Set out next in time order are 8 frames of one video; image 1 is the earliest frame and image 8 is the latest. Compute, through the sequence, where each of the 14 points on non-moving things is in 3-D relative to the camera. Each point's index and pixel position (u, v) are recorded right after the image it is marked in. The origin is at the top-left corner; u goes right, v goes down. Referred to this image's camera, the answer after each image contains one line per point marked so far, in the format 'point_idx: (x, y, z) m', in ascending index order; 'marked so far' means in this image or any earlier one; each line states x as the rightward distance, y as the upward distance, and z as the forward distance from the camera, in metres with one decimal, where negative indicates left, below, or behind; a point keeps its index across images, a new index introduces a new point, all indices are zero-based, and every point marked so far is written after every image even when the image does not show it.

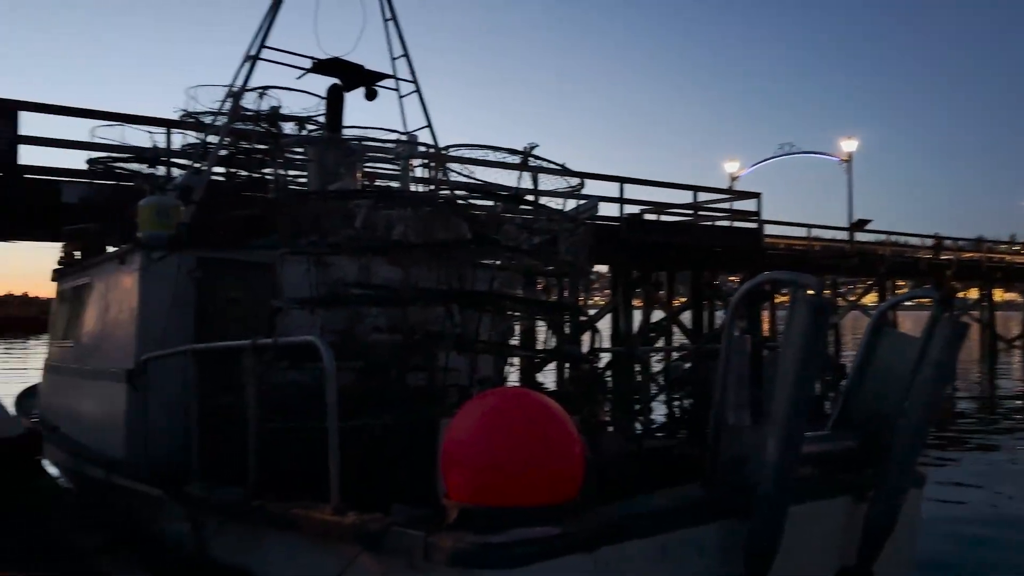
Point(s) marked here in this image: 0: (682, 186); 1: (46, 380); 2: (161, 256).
0: (+3.8, +2.3, +18.3) m
1: (-4.0, -0.8, +7.0) m
2: (-2.2, +0.2, +5.2) m
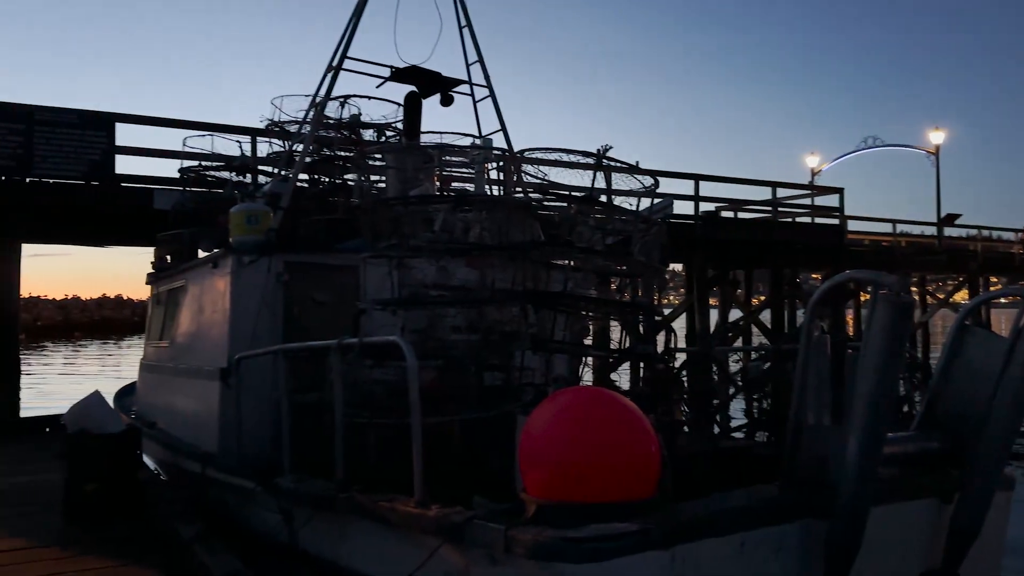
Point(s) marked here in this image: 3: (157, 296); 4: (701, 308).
0: (+5.4, +2.3, +18.0) m
1: (-3.3, -0.8, +7.4) m
2: (-1.7, +0.2, +5.5) m
3: (-3.4, -0.1, +7.9) m
4: (+3.8, -0.4, +16.9) m
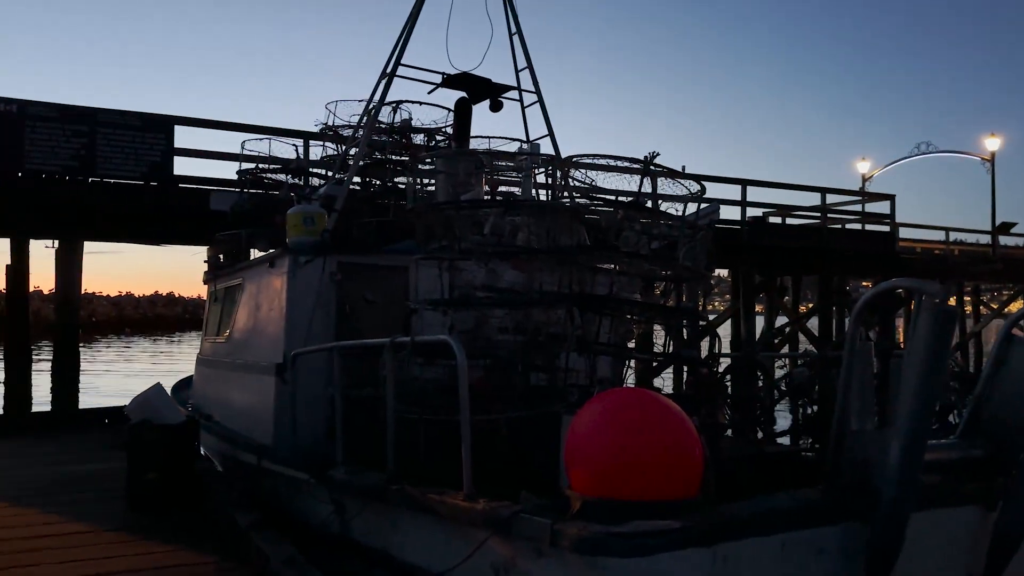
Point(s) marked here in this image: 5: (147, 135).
0: (+6.4, +2.1, +17.8) m
1: (-2.9, -0.8, +7.7) m
2: (-1.4, +0.2, +5.7) m
3: (-2.9, -0.1, +8.2) m
4: (+4.7, -0.5, +16.8) m
5: (-4.9, +2.1, +11.2) m
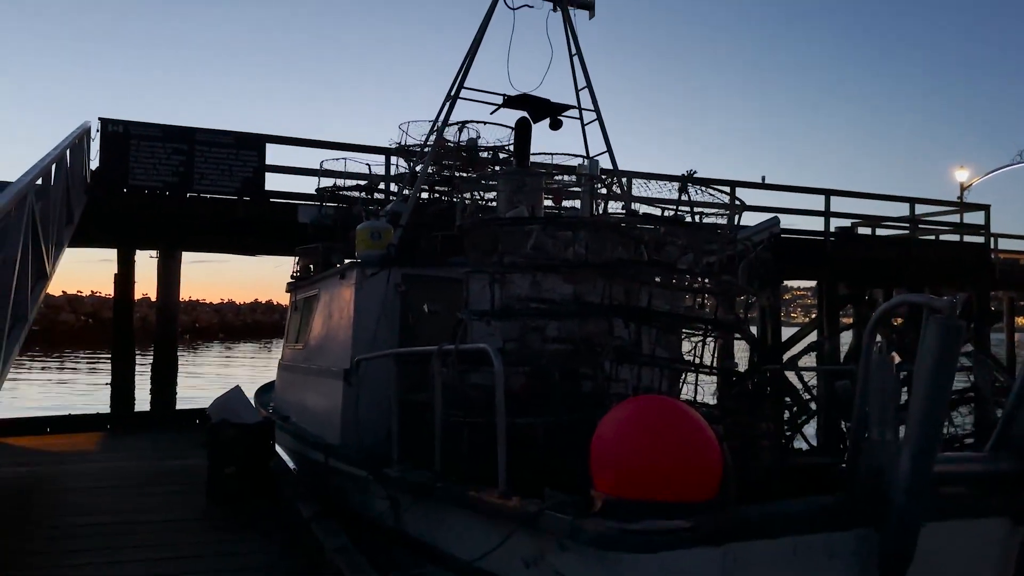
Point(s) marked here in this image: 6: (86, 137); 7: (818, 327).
0: (+8.0, +1.9, +17.3) m
1: (-2.3, -0.9, +8.2) m
2: (-1.0, +0.1, +6.1) m
3: (-2.3, -0.2, +8.7) m
4: (+6.3, -0.8, +16.4) m
5: (-3.9, +1.9, +12.0) m
6: (-5.4, +1.9, +10.6) m
7: (+6.1, -0.8, +16.5) m
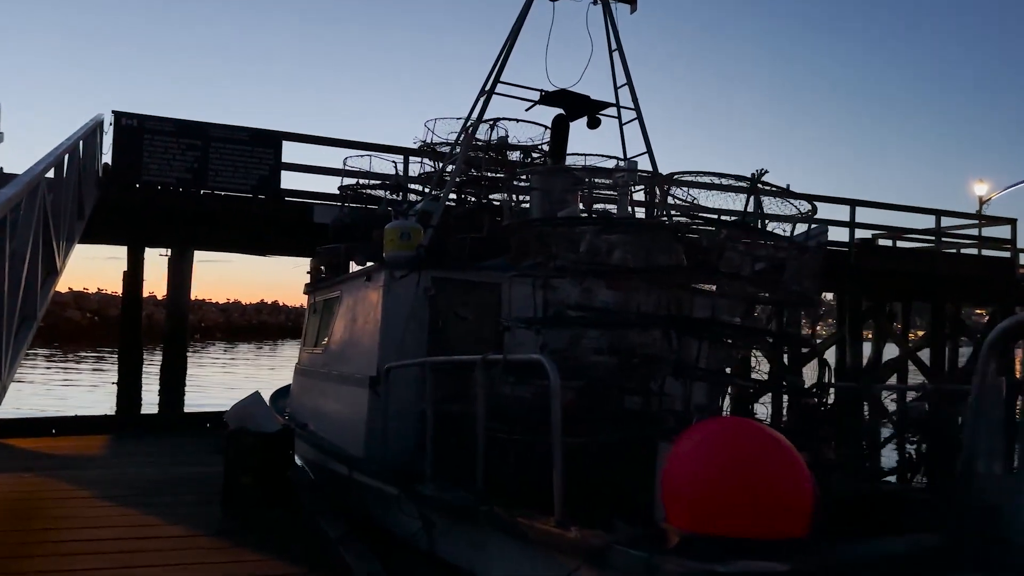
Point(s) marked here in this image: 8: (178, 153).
0: (+8.4, +1.6, +16.9) m
1: (-2.0, -0.9, +7.9) m
2: (-0.8, +0.1, +5.7) m
3: (-2.0, -0.2, +8.4) m
4: (+6.6, -1.0, +16.0) m
5: (-3.6, +1.9, +11.7) m
6: (-5.1, +1.9, +10.3) m
7: (+6.4, -1.0, +16.1) m
8: (-4.6, +1.8, +11.4) m
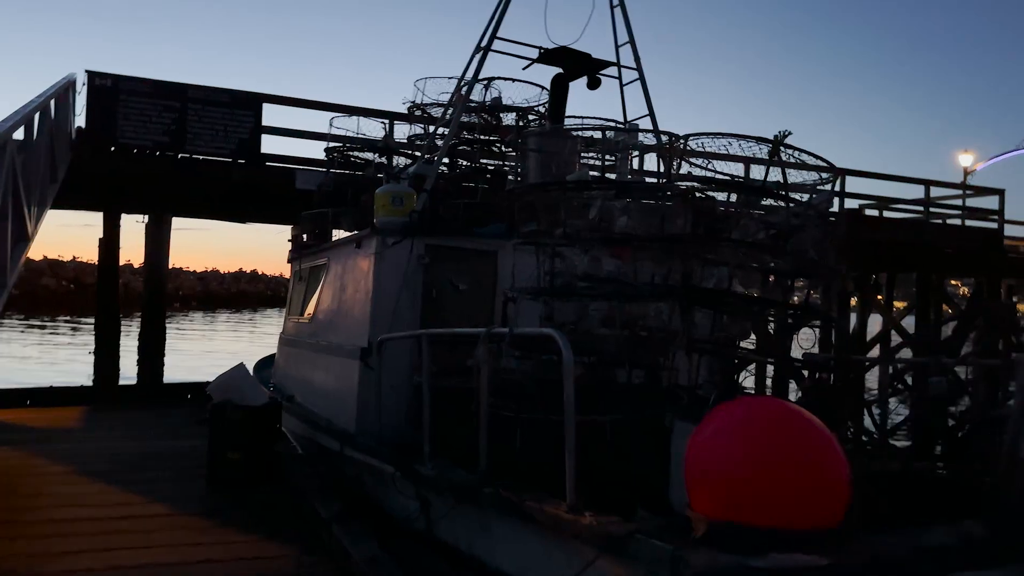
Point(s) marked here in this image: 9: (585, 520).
0: (+8.1, +2.2, +16.8) m
1: (-2.1, -0.6, +7.6) m
2: (-0.8, +0.3, +5.5) m
3: (-2.1, +0.1, +8.1) m
4: (+6.3, -0.4, +16.0) m
5: (-3.7, +2.4, +11.2) m
6: (-5.2, +2.3, +9.8) m
7: (+6.1, -0.5, +16.0) m
8: (-4.7, +2.3, +10.9) m
9: (+0.3, -0.8, +3.0) m
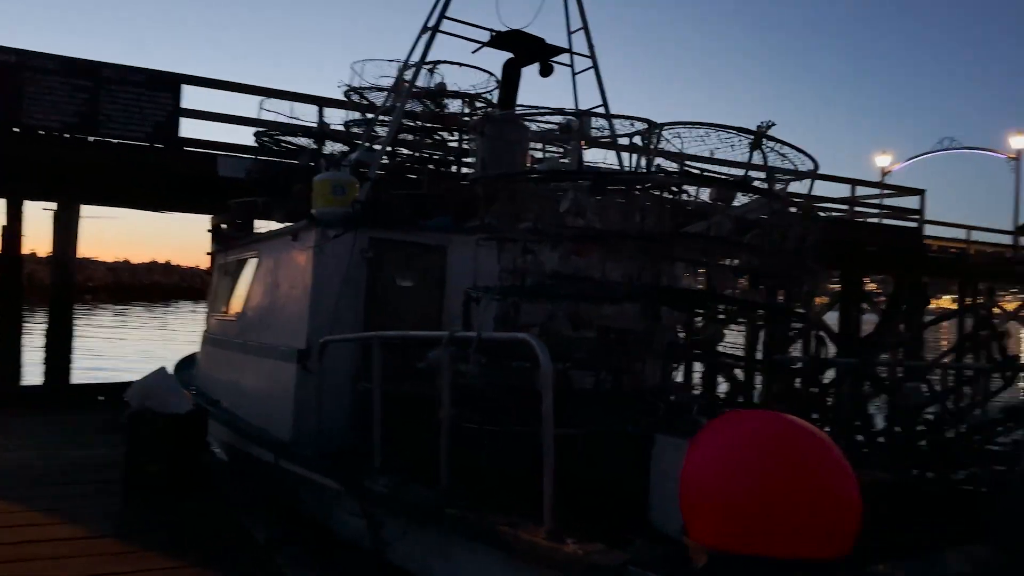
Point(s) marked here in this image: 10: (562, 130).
0: (+6.7, +2.2, +17.1) m
1: (-2.6, -0.5, +7.1) m
2: (-1.1, +0.3, +5.0) m
3: (-2.6, +0.2, +7.5) m
4: (+5.0, -0.4, +16.1) m
5: (-4.5, +2.5, +10.5) m
6: (-5.9, +2.4, +9.0) m
7: (+4.8, -0.4, +16.2) m
8: (-5.5, +2.4, +10.1) m
9: (+0.2, -0.8, +2.7) m
10: (+0.3, +1.0, +5.0) m
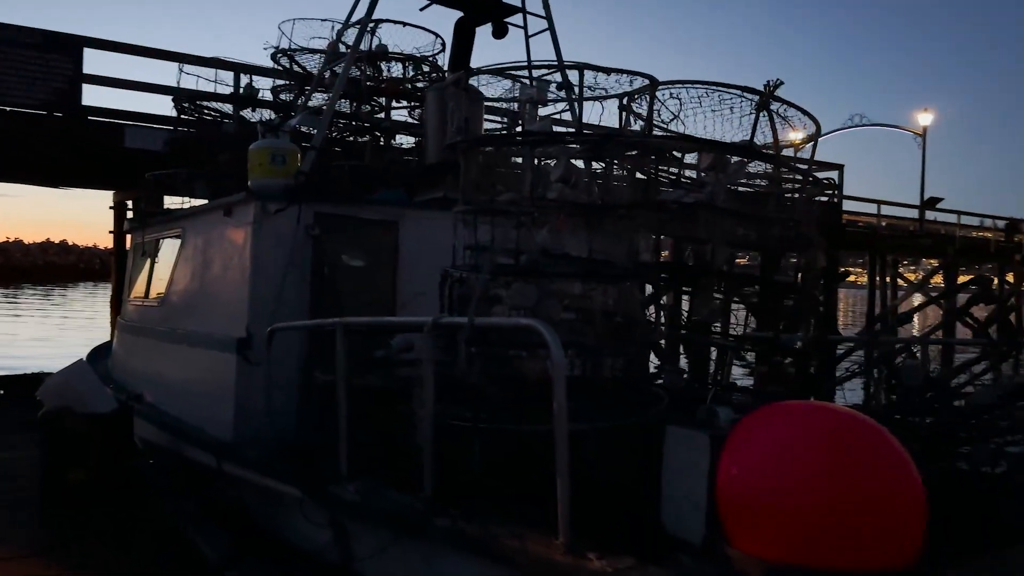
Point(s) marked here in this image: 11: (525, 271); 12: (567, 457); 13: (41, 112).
0: (+5.2, +2.8, +17.3) m
1: (-3.0, -0.4, +6.4) m
2: (-1.3, +0.4, +4.5) m
3: (-3.1, +0.3, +6.8) m
4: (+3.7, +0.1, +16.2) m
5: (-5.3, +2.7, +9.6) m
6: (-6.5, +2.6, +7.9) m
7: (+3.5, +0.1, +16.2) m
8: (-6.2, +2.6, +9.1) m
9: (+0.2, -0.8, +2.3) m
10: (+0.1, +1.1, +4.6) m
11: (0.0, +0.1, +3.2) m
12: (+0.2, -0.5, +2.5) m
13: (-5.4, +2.1, +9.6) m
